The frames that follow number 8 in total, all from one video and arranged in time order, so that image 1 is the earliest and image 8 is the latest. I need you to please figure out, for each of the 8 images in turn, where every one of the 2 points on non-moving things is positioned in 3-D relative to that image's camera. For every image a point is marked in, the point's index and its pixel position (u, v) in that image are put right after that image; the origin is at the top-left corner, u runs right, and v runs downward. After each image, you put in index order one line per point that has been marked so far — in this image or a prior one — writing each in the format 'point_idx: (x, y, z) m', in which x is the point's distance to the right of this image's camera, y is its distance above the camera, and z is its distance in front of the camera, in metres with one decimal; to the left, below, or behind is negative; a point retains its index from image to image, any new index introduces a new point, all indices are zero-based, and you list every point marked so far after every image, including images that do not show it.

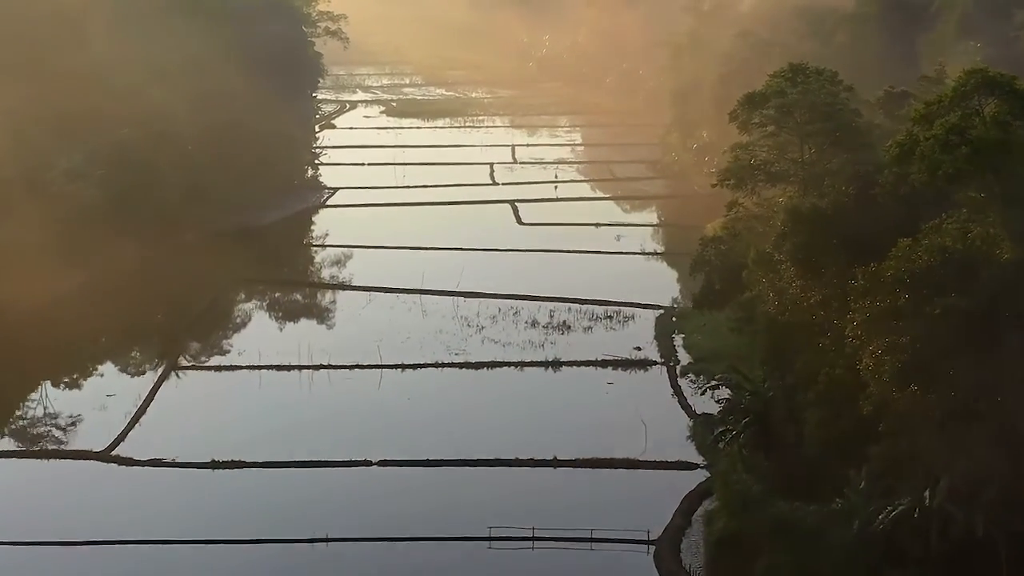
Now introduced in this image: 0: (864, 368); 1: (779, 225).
0: (+2.4, -0.6, +10.3) m
1: (+2.2, +0.5, +12.0) m
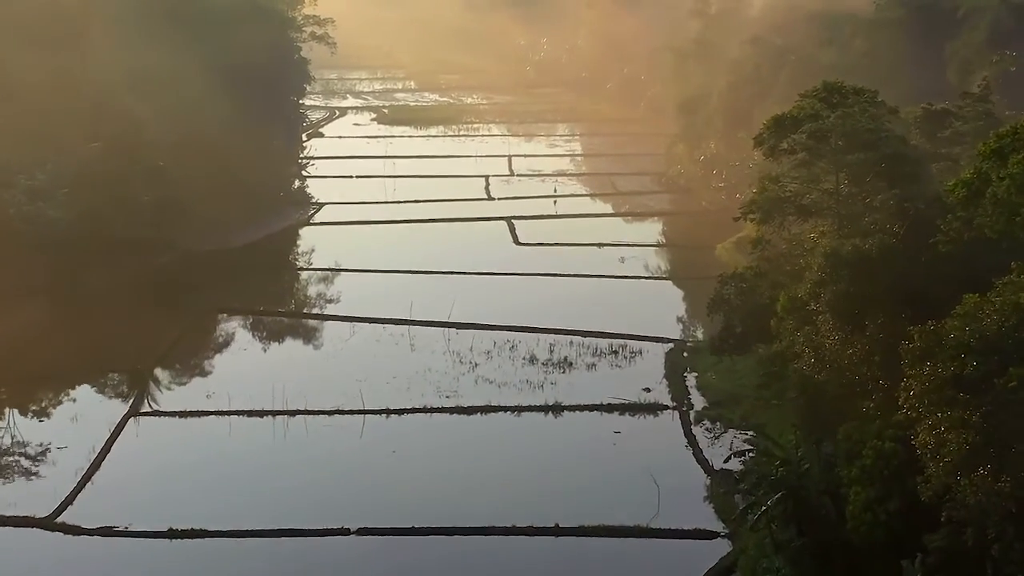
0: (+2.4, -0.9, +8.8) m
1: (+2.1, +0.1, +10.5) m
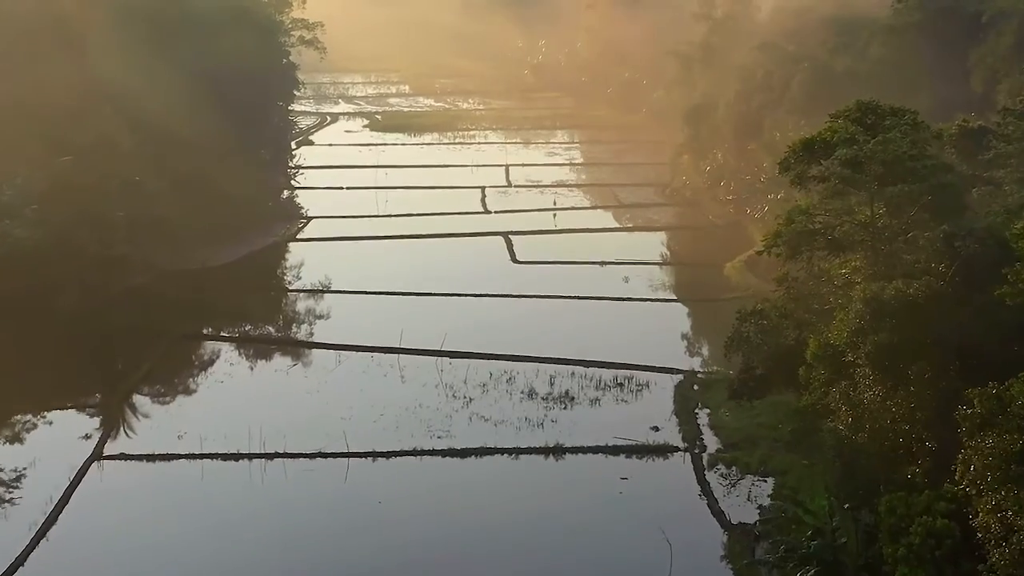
0: (+2.4, -1.2, +7.6) m
1: (+2.1, -0.1, +9.3) m
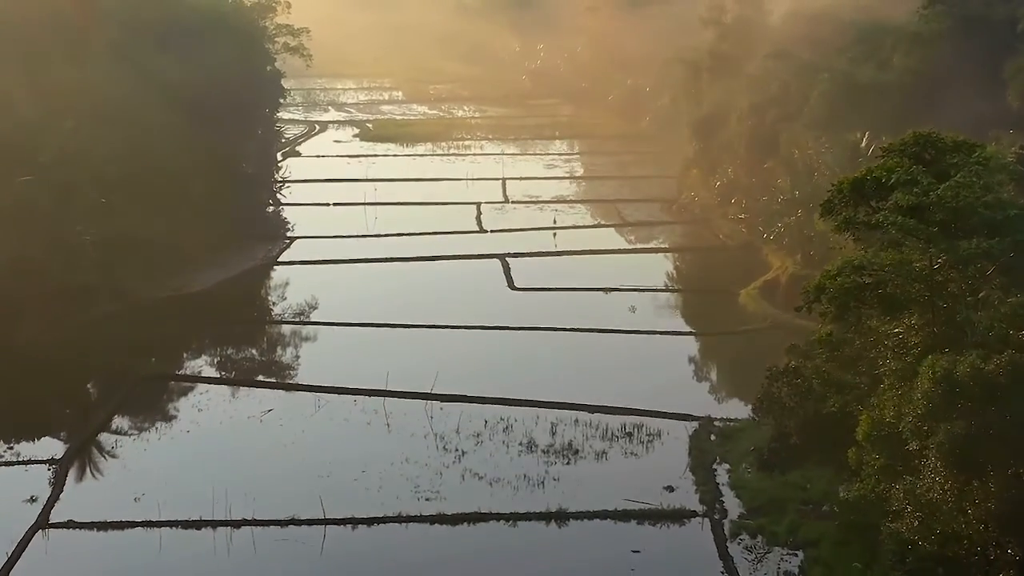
0: (+2.4, -1.6, +6.1) m
1: (+2.1, -0.5, +7.8) m
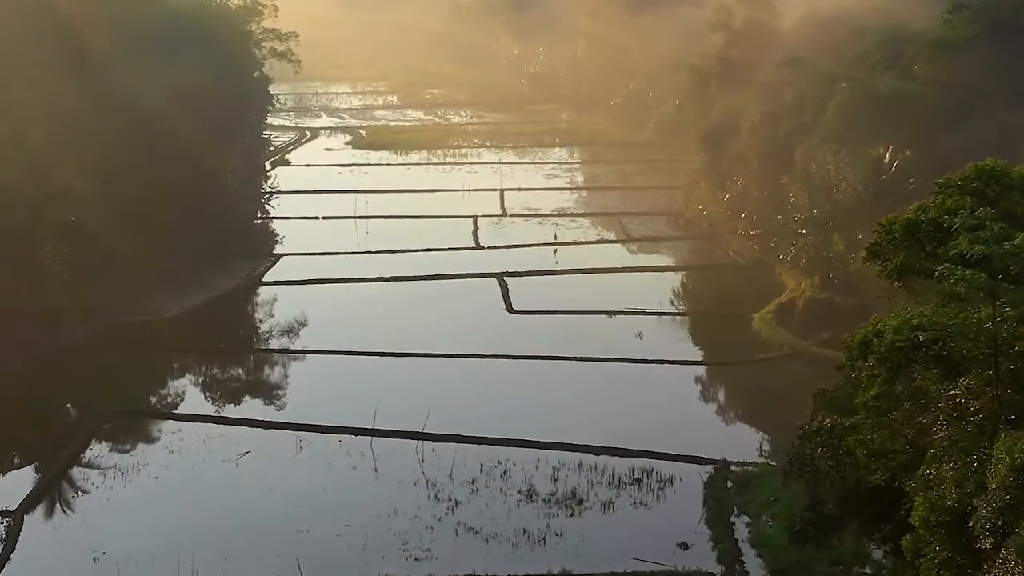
0: (+2.4, -1.9, +4.9) m
1: (+2.1, -0.8, +6.6) m
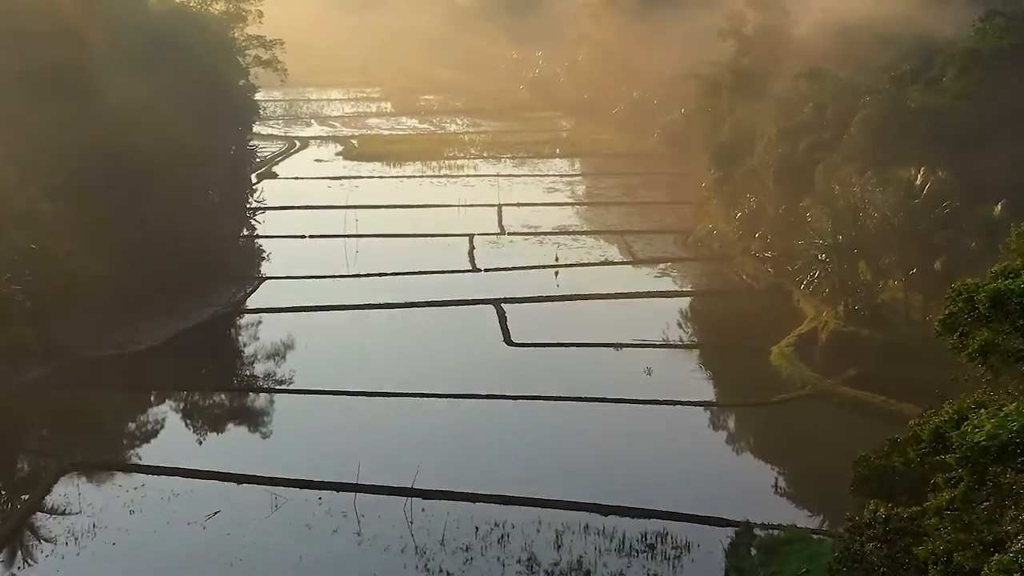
0: (+2.4, -2.2, +3.6) m
1: (+2.1, -1.2, +5.3) m
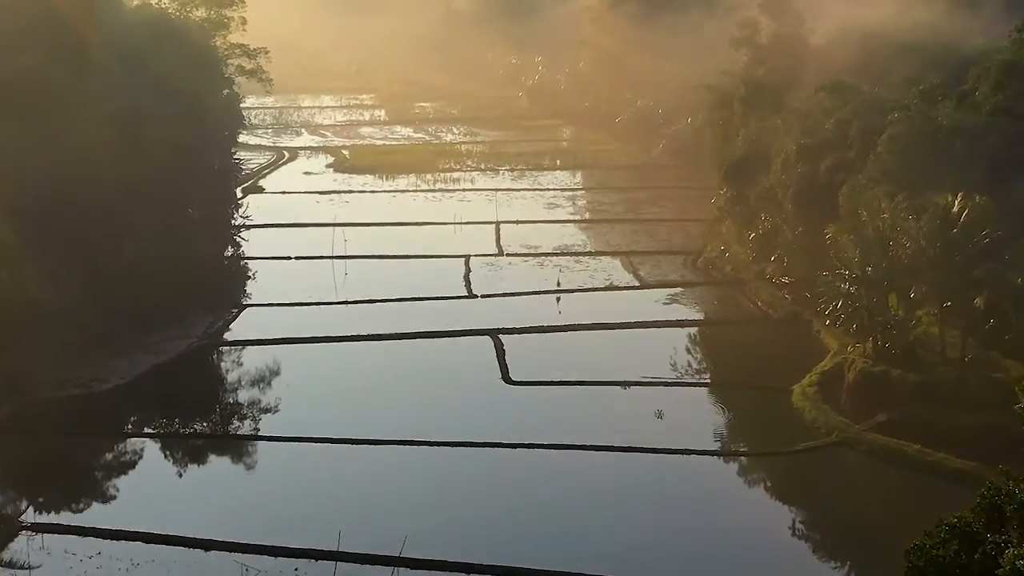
0: (+2.4, -2.6, +2.2) m
1: (+2.1, -1.5, +3.9) m
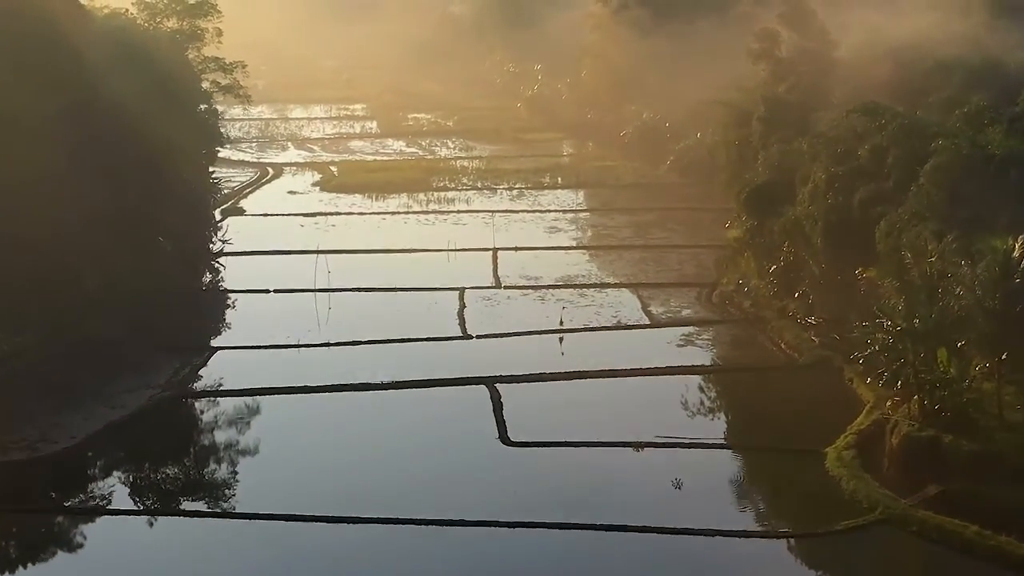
0: (+2.4, -3.0, +0.5) m
1: (+2.1, -2.0, +2.2) m
